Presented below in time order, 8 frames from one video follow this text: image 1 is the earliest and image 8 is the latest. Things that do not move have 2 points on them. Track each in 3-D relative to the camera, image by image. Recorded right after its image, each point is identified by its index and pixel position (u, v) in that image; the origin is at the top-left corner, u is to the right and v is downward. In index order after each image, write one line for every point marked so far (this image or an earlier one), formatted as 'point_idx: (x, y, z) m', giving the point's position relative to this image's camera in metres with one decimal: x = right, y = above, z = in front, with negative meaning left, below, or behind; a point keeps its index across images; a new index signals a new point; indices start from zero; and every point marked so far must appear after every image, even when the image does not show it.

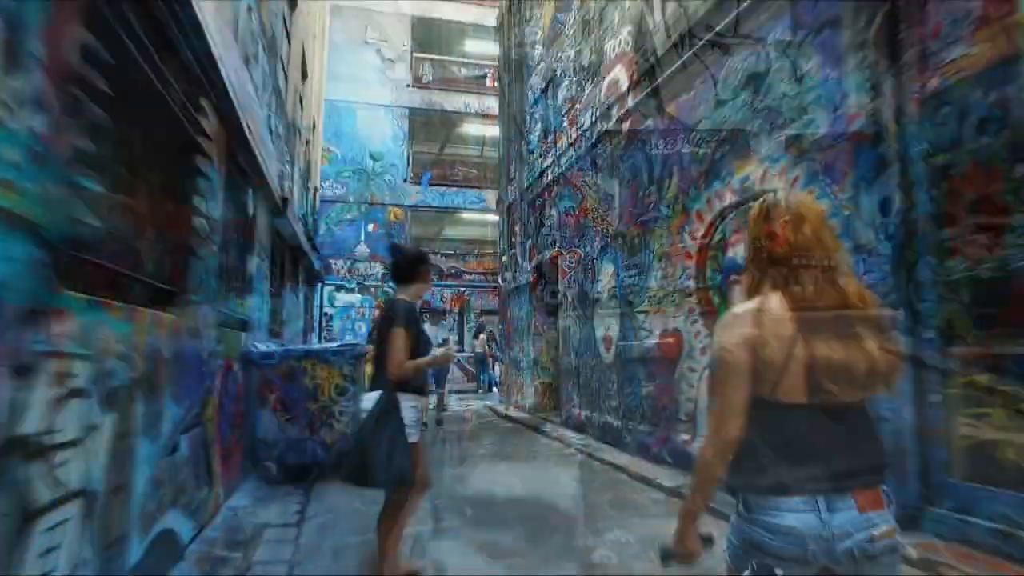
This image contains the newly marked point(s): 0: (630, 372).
0: (+1.1, -0.8, +6.3) m
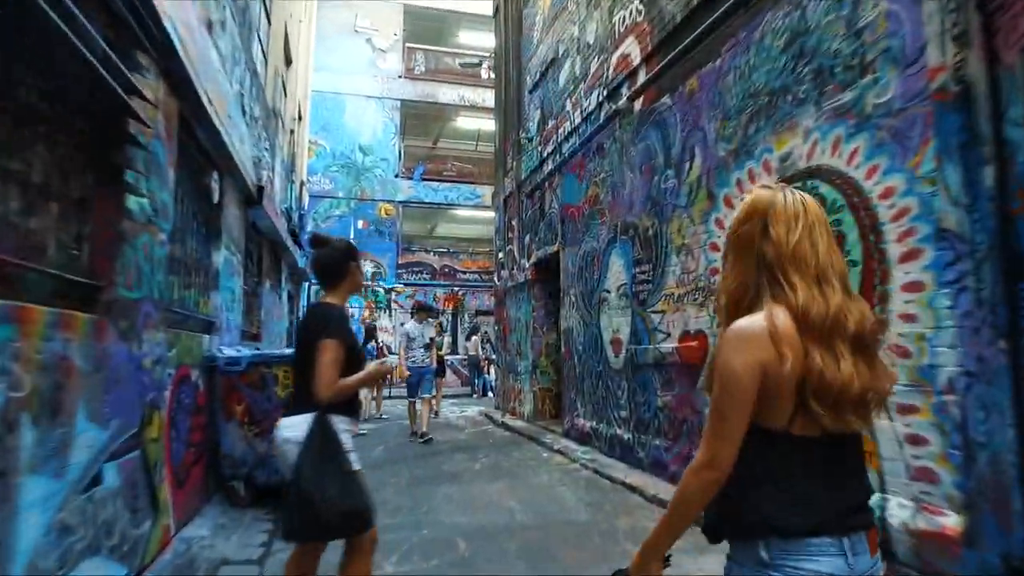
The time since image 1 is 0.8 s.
0: (+1.1, -0.8, +5.7) m
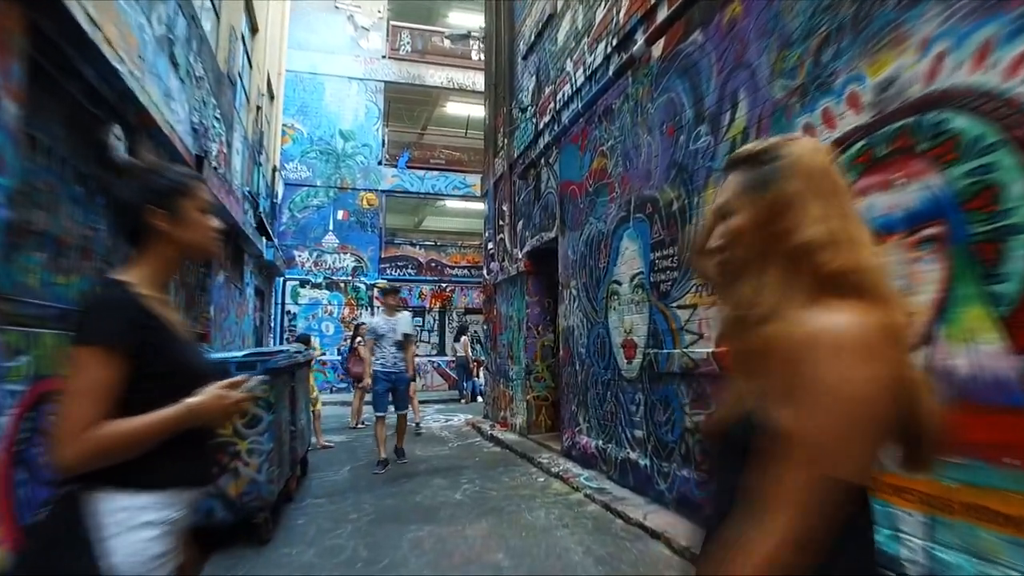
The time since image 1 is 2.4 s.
0: (+1.0, -0.7, +4.5) m
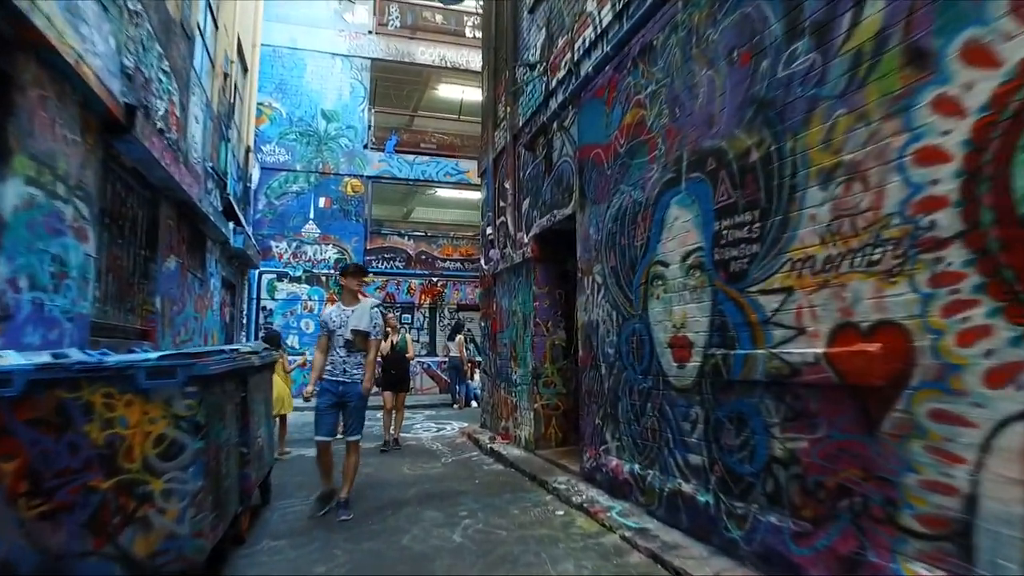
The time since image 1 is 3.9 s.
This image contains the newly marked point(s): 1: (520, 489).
0: (+1.1, -0.6, +3.4) m
1: (+0.1, -1.7, +5.5) m
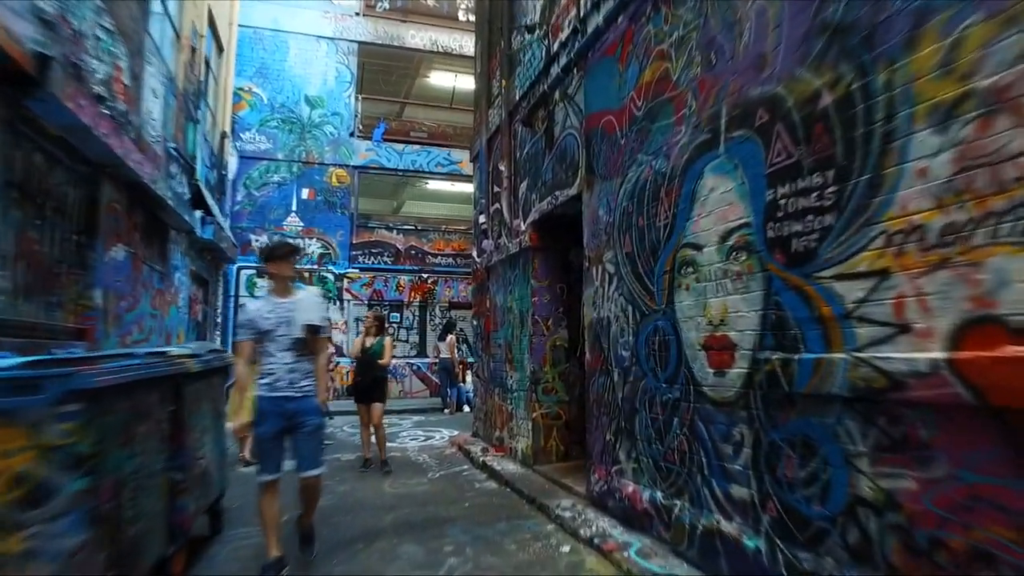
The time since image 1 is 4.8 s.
0: (+1.1, -0.5, +2.6) m
1: (0.0, -1.6, +4.7) m
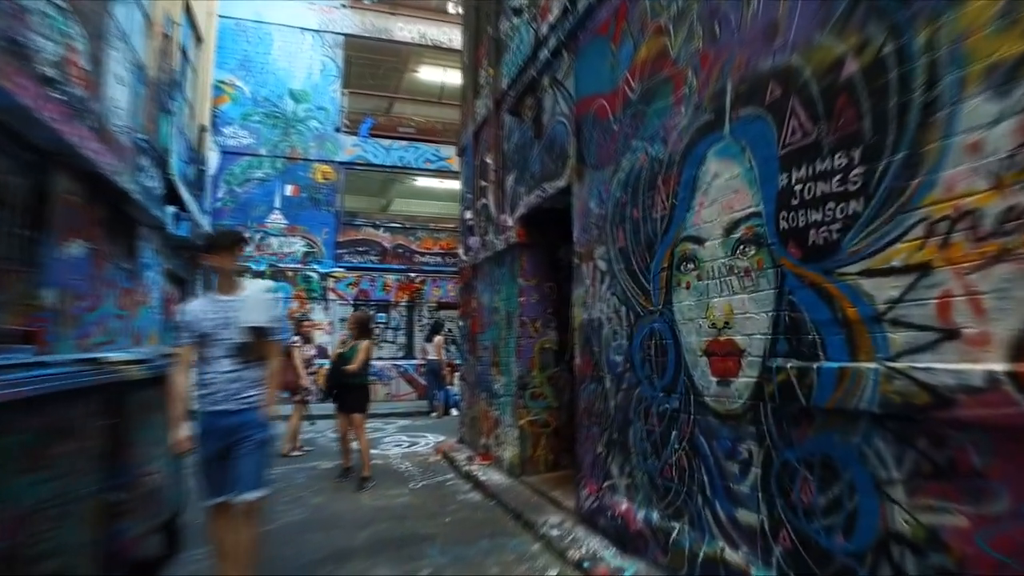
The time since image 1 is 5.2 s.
0: (+1.1, -0.5, +2.2) m
1: (-0.1, -1.6, +4.4) m
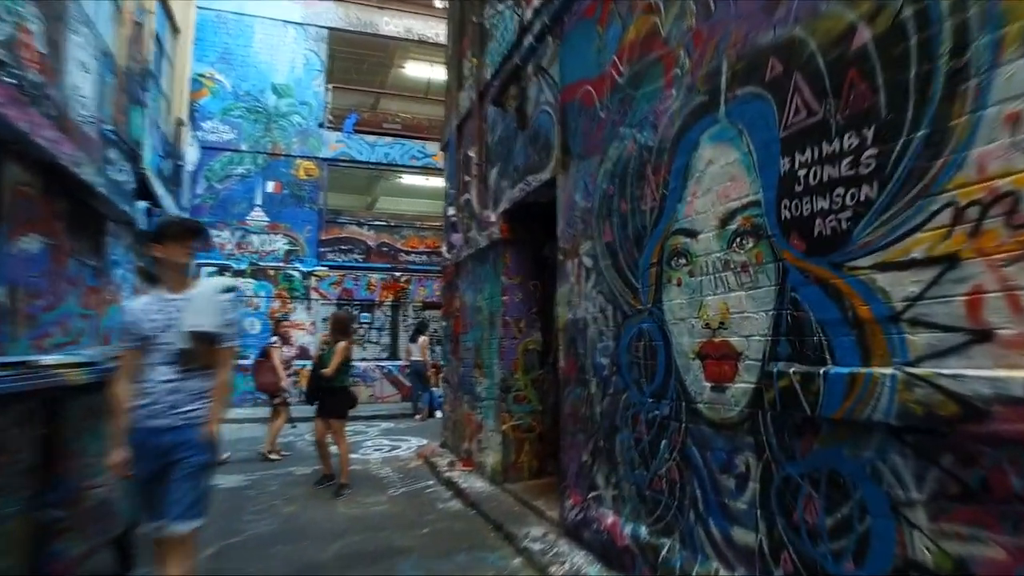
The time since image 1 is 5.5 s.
0: (+1.0, -0.5, +2.0) m
1: (-0.2, -1.6, +4.1) m
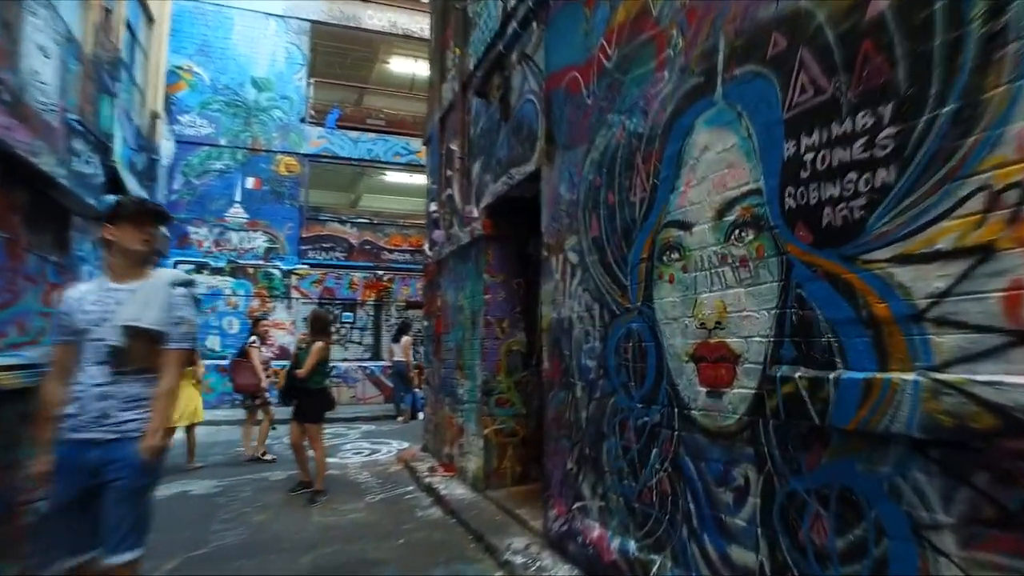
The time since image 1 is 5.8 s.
0: (+0.9, -0.5, +1.8) m
1: (-0.3, -1.6, +3.9) m
